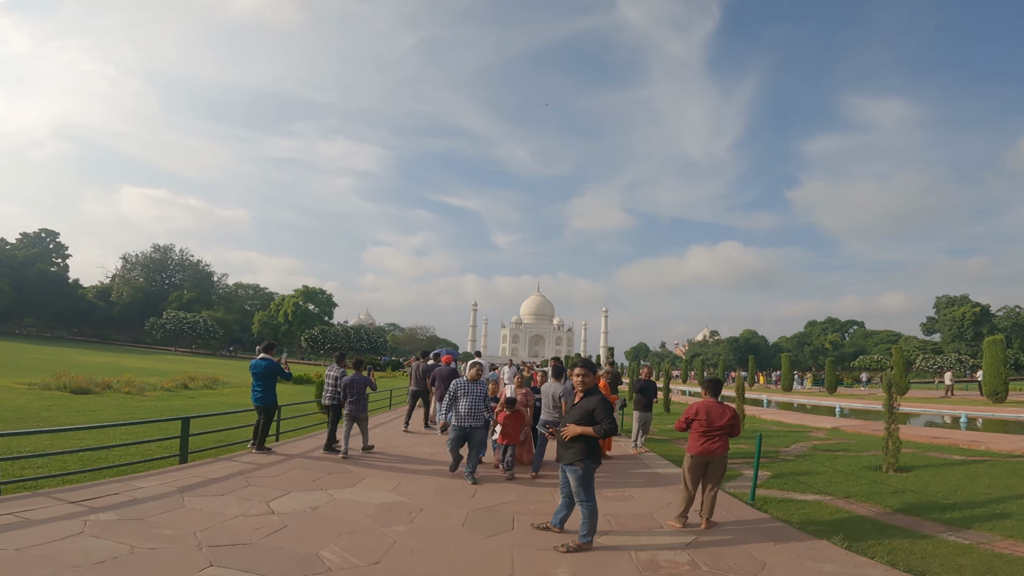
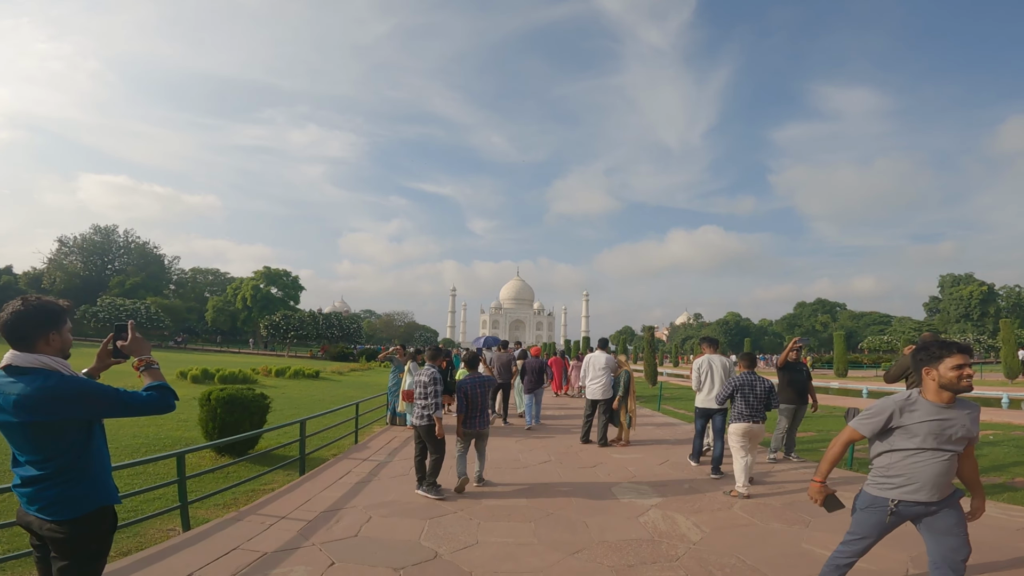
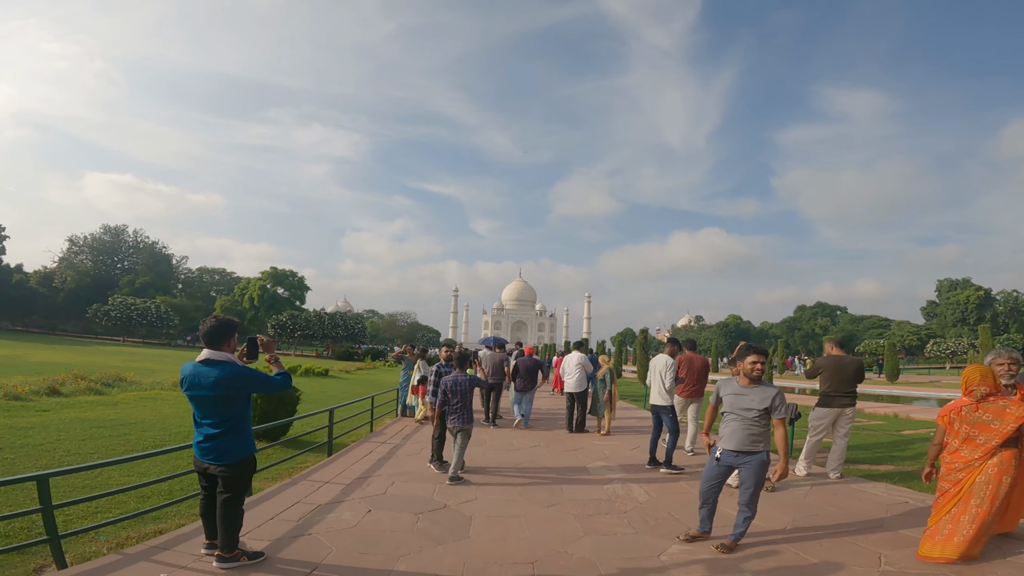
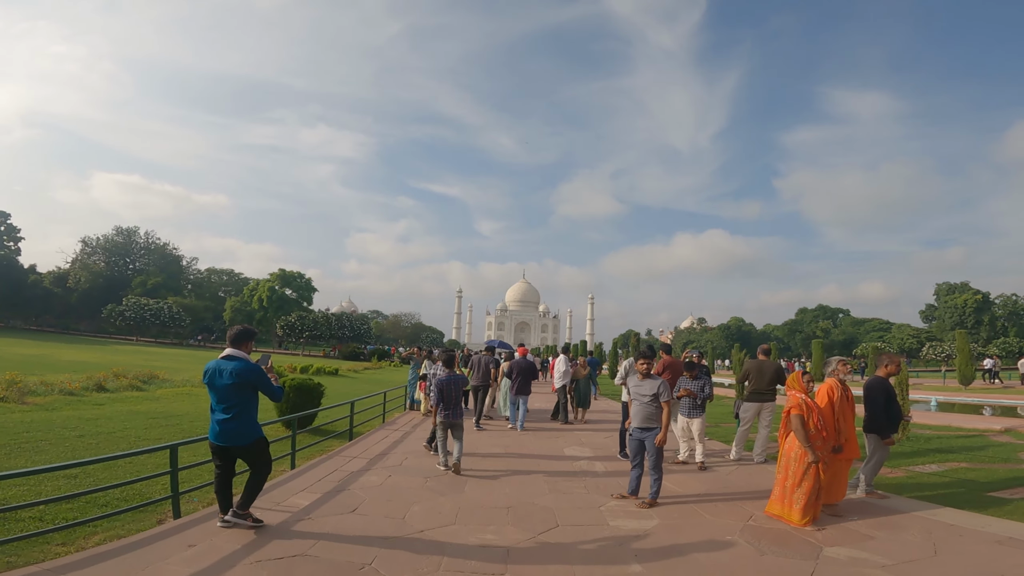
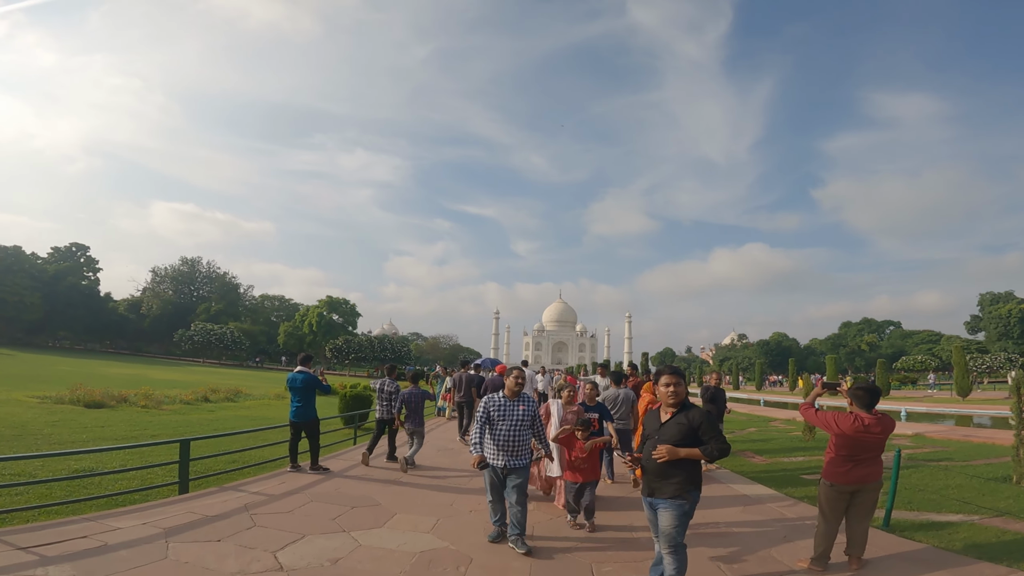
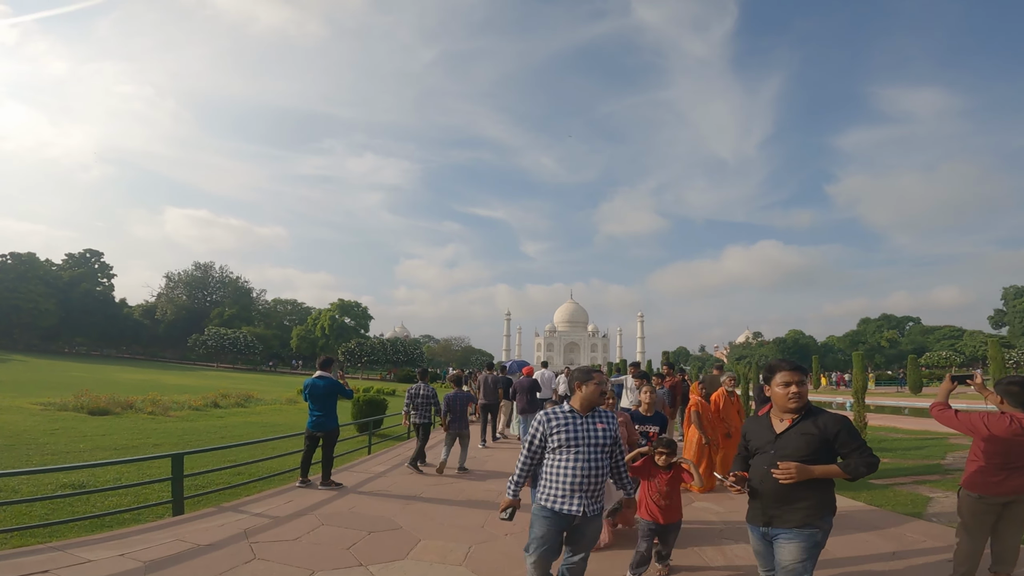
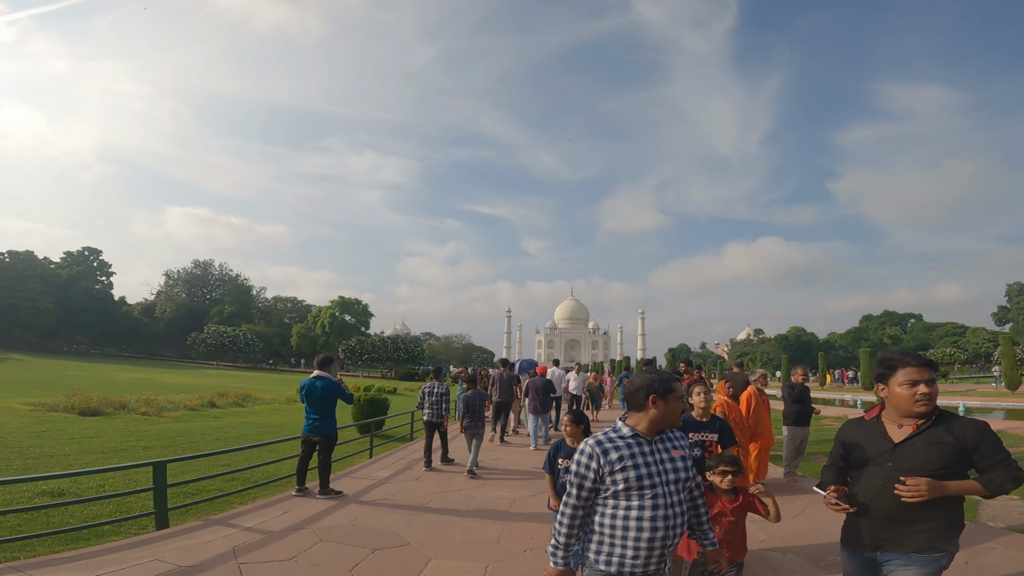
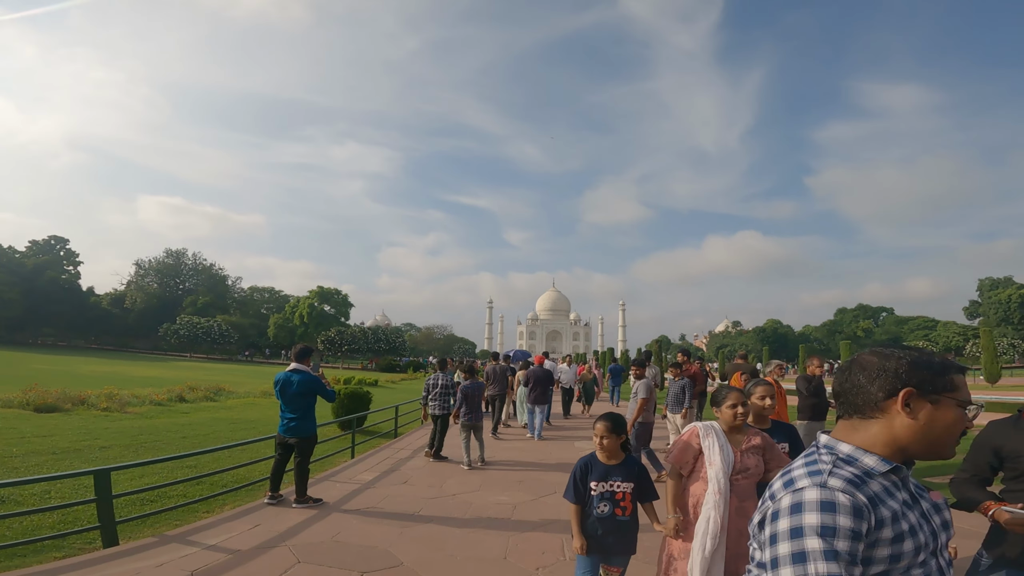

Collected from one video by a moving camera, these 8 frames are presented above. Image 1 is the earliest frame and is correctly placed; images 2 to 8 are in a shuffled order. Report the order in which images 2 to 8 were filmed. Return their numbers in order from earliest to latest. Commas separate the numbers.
5, 6, 7, 8, 4, 3, 2
